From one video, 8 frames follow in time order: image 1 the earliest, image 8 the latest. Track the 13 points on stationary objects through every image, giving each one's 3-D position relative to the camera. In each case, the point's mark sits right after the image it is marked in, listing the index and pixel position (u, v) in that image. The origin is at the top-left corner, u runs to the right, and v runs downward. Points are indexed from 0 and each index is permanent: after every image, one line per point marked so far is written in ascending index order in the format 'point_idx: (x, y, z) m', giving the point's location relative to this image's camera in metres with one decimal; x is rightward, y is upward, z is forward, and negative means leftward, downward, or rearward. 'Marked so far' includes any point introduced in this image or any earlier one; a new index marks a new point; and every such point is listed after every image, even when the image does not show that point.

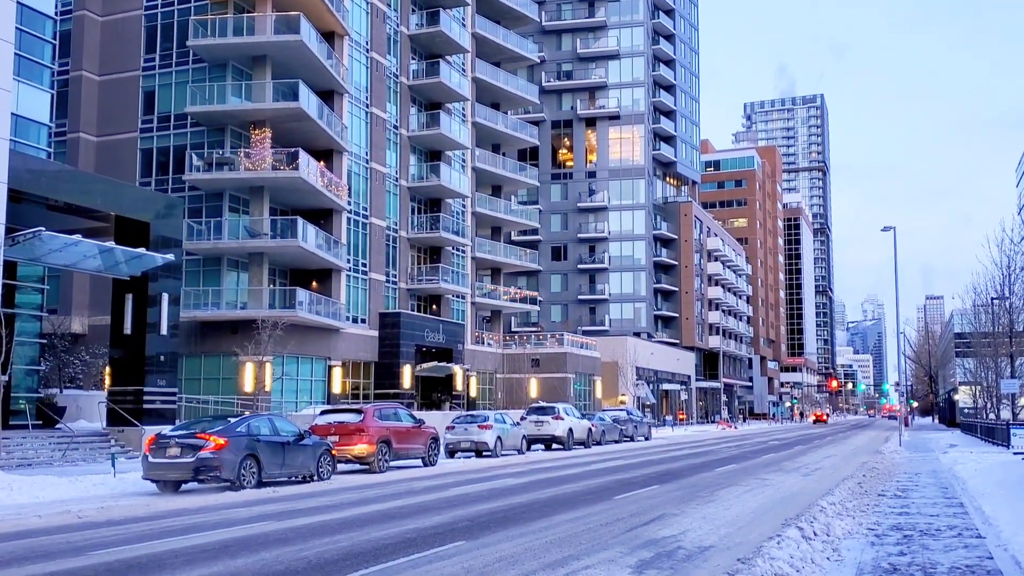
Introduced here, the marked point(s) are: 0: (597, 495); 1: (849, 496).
0: (+1.7, -4.1, +18.9) m
1: (+6.2, -3.9, +17.6) m
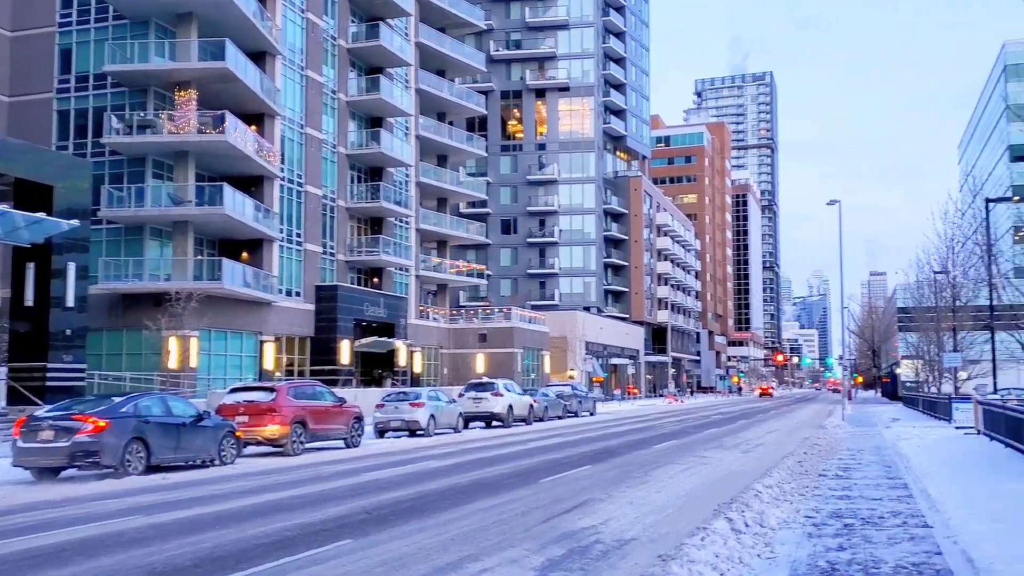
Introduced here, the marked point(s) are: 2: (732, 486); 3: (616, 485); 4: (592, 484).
0: (+0.2, -3.5, +17.6) m
1: (+4.8, -3.3, +16.4) m
2: (+3.8, -3.4, +16.0) m
3: (+1.8, -3.4, +16.3) m
4: (+1.4, -3.4, +16.2) m
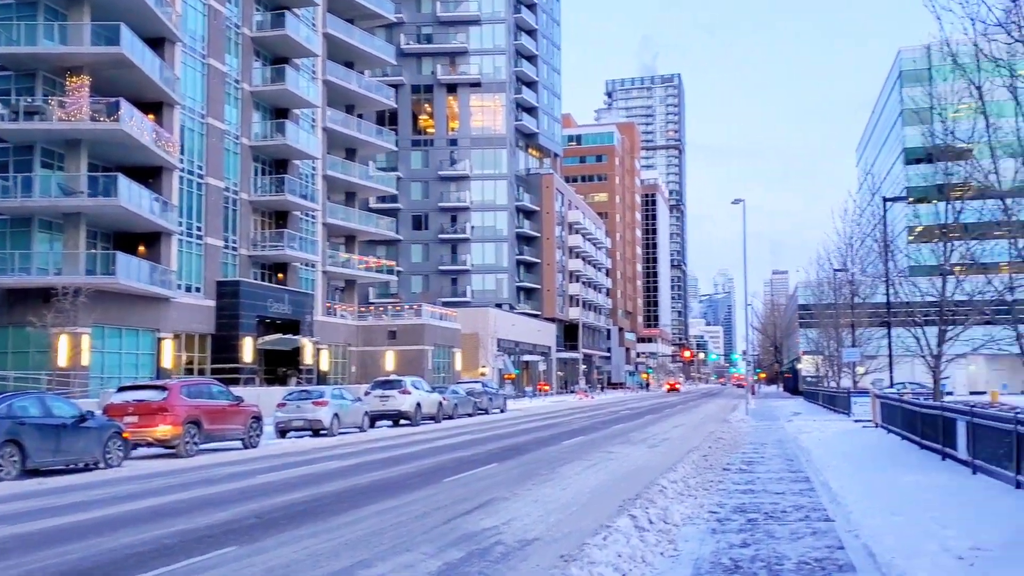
0: (-1.6, -3.4, +17.0) m
1: (+3.1, -3.2, +16.4) m
2: (+2.1, -3.3, +15.8) m
3: (+0.2, -3.3, +16.0) m
4: (-0.3, -3.2, +15.8) m
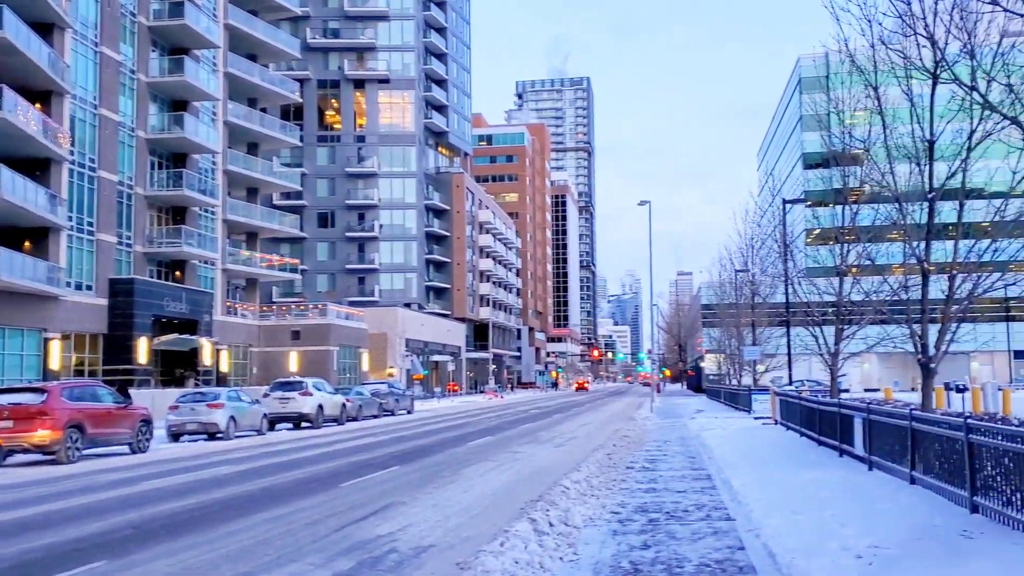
0: (-3.3, -3.3, +16.4) m
1: (+1.4, -3.1, +16.2) m
2: (+0.5, -3.2, +15.5) m
3: (-1.5, -3.2, +15.5) m
4: (-1.9, -3.2, +15.3) m
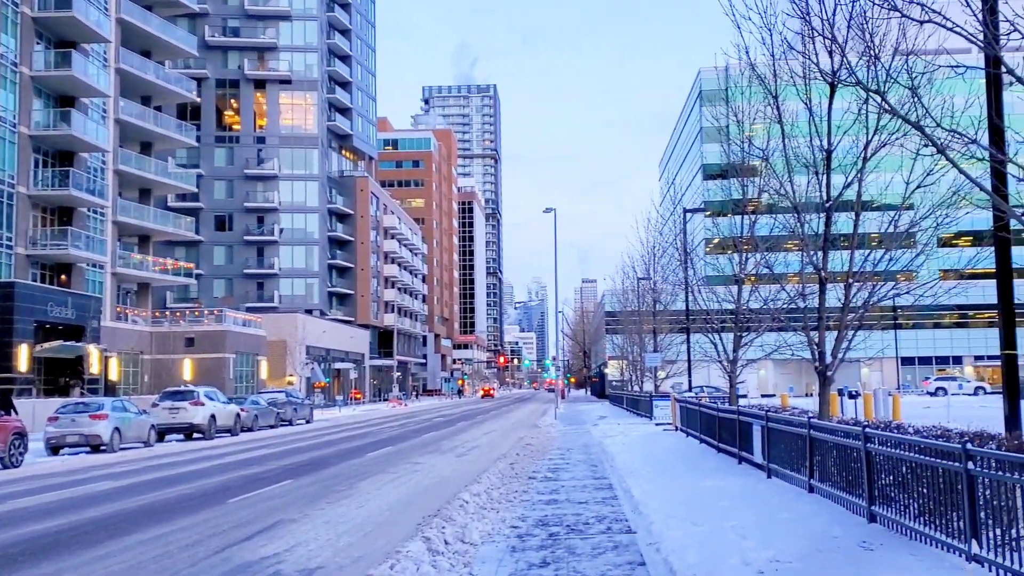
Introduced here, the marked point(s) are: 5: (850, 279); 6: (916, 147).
0: (-5.0, -3.4, +15.6) m
1: (-0.3, -3.3, +15.8) m
2: (-1.1, -3.3, +15.1) m
3: (-3.1, -3.3, +14.8) m
4: (-3.5, -3.3, +14.6) m
5: (+5.3, +0.1, +14.9) m
6: (+5.8, +2.0, +13.5) m
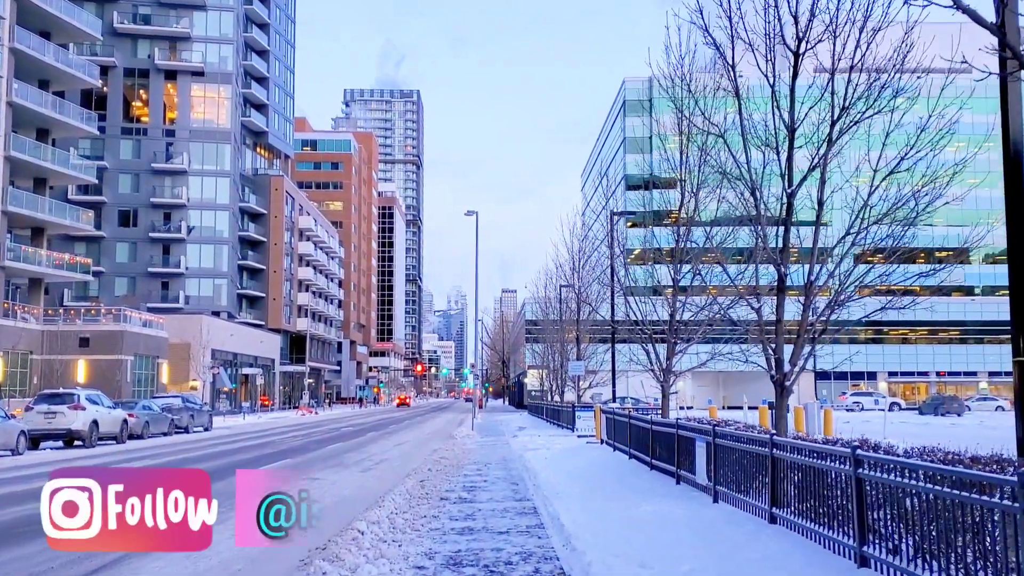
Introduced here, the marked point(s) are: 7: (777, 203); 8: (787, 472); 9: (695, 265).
0: (-6.3, -3.2, +13.1) m
1: (-1.6, -3.1, +13.7) m
2: (-2.4, -3.2, +13.0) m
3: (-4.3, -3.1, +12.6) m
4: (-4.7, -3.1, +12.3) m
5: (+4.1, +0.1, +13.4) m
6: (+4.8, +2.0, +12.0) m
7: (+4.4, +1.5, +15.8) m
8: (+2.8, -1.9, +9.8) m
9: (+3.7, +0.5, +19.4) m
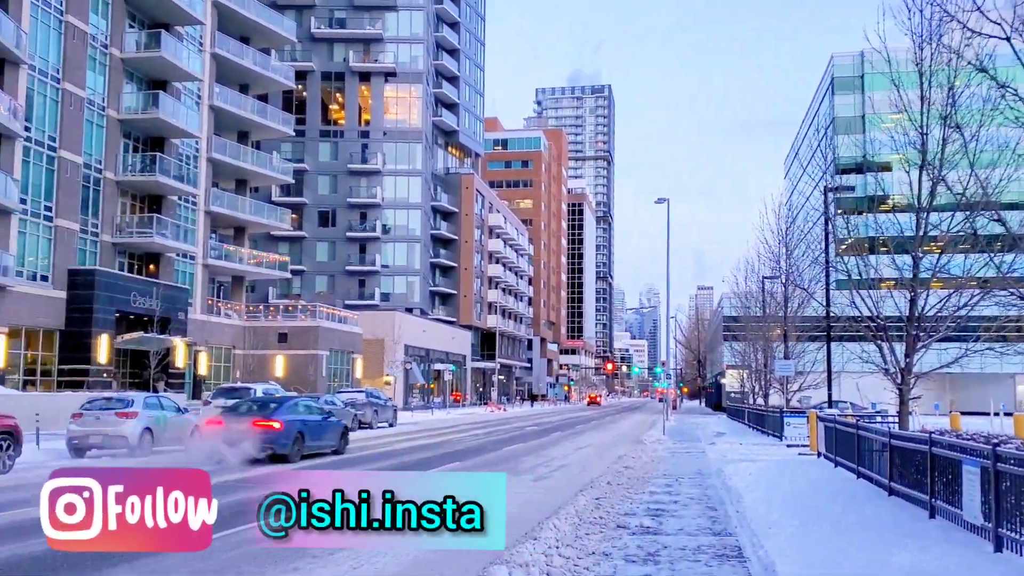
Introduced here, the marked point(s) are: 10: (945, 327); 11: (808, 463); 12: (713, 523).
0: (-4.1, -2.9, +11.4) m
1: (+0.7, -2.8, +11.1) m
2: (-0.3, -2.9, +10.5) m
3: (-2.2, -2.9, +10.5) m
4: (-2.6, -2.8, +10.3) m
5: (+6.2, +0.5, +9.5) m
6: (+6.5, +2.3, +8.1) m
7: (+6.9, +1.8, +11.9) m
8: (+4.2, -1.6, +6.3) m
9: (+7.0, +0.9, +15.6) m
10: (+8.8, -0.6, +19.5) m
11: (+6.0, -3.6, +19.5) m
12: (+2.6, -3.0, +12.0) m
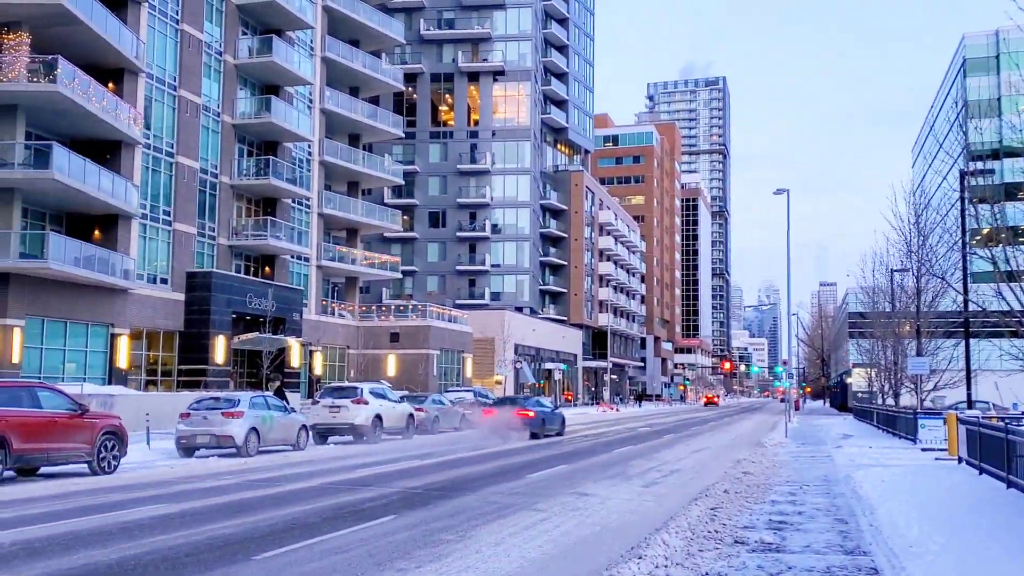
0: (-2.9, -2.9, +10.9) m
1: (+1.8, -2.7, +10.0) m
2: (+0.8, -2.8, +9.5) m
3: (-1.2, -2.8, +9.7) m
4: (-1.6, -2.7, +9.6) m
5: (+7.0, +0.7, +7.8) m
6: (+7.2, +2.5, +6.3) m
7: (+8.0, +2.0, +10.1) m
8: (+4.7, -1.4, +4.8) m
9: (+8.6, +1.1, +13.7) m
10: (+10.8, -0.4, +17.3) m
11: (+8.1, -3.4, +17.7) m
12: (+3.8, -2.8, +10.7) m
